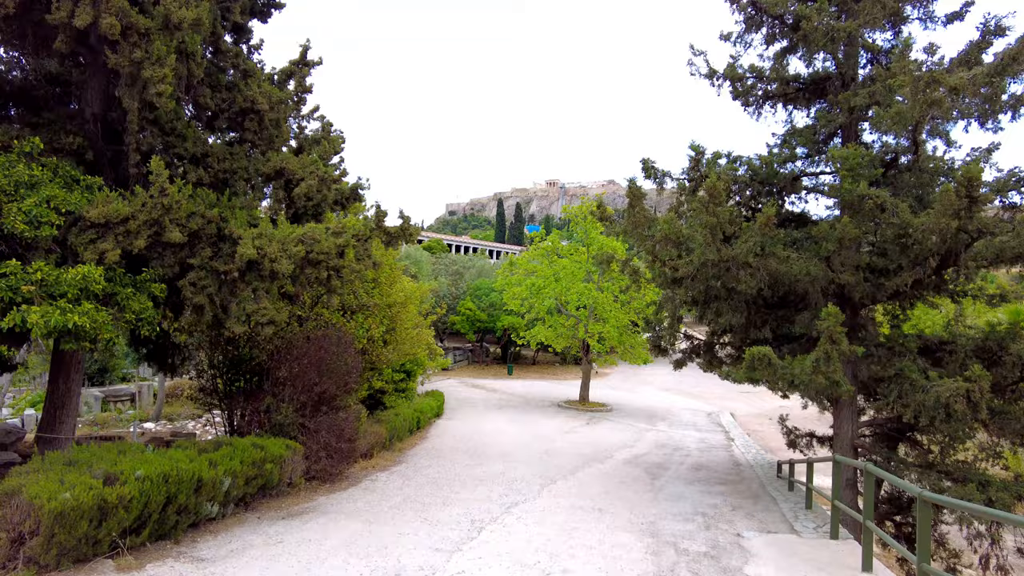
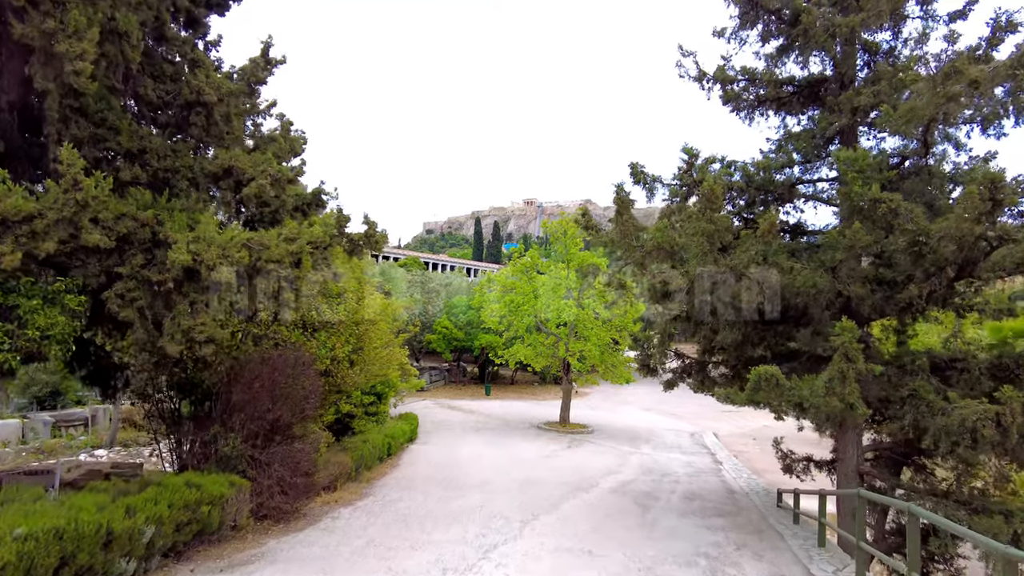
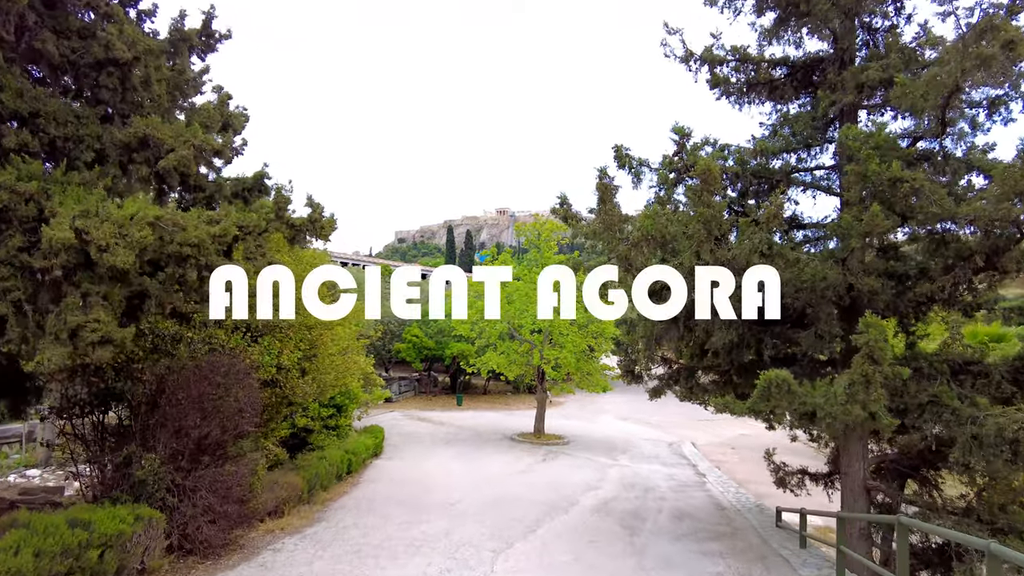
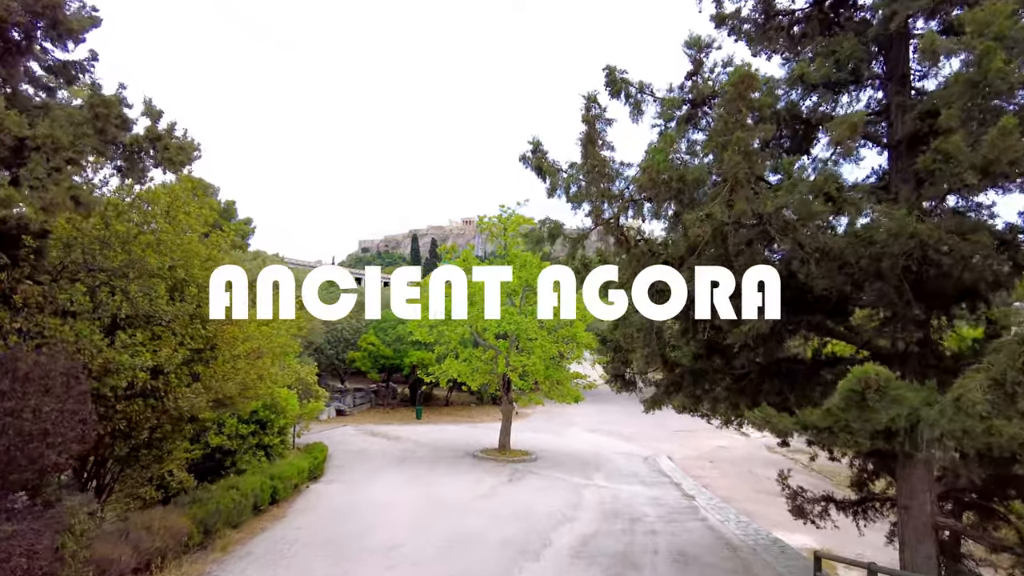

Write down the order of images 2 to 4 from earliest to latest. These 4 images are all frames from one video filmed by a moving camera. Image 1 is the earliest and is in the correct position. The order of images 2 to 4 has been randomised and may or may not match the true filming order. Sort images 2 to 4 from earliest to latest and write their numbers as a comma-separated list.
2, 3, 4
